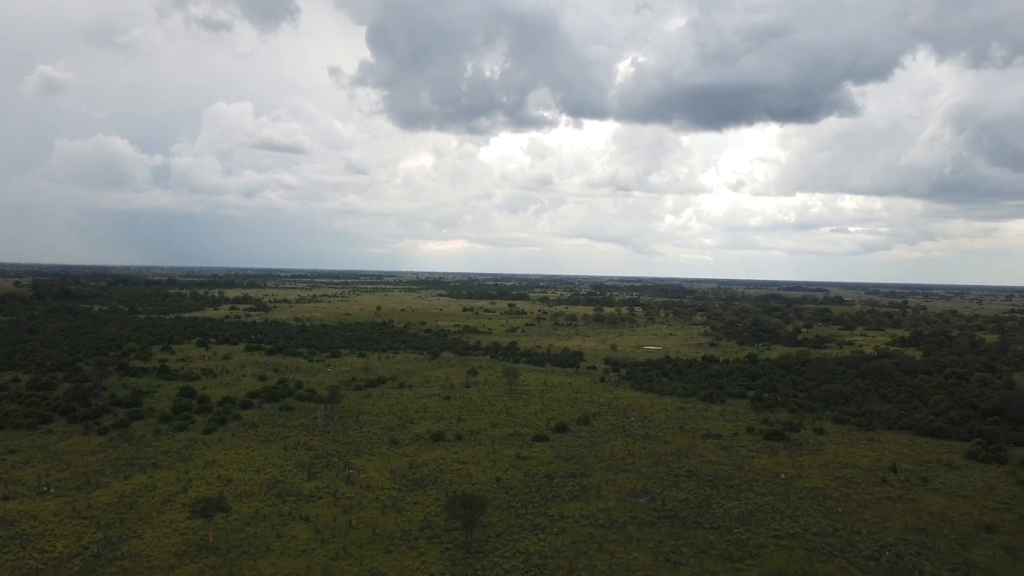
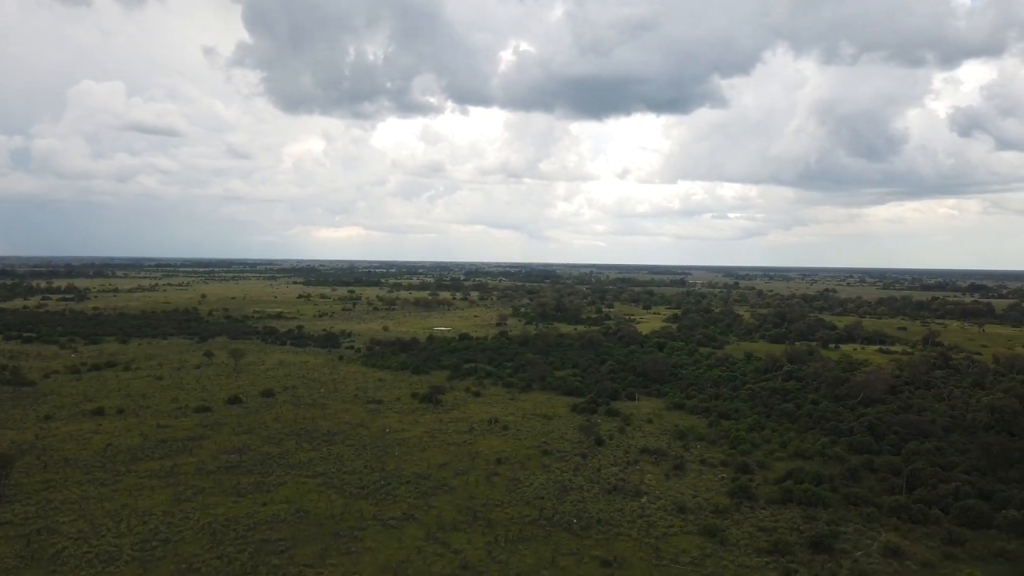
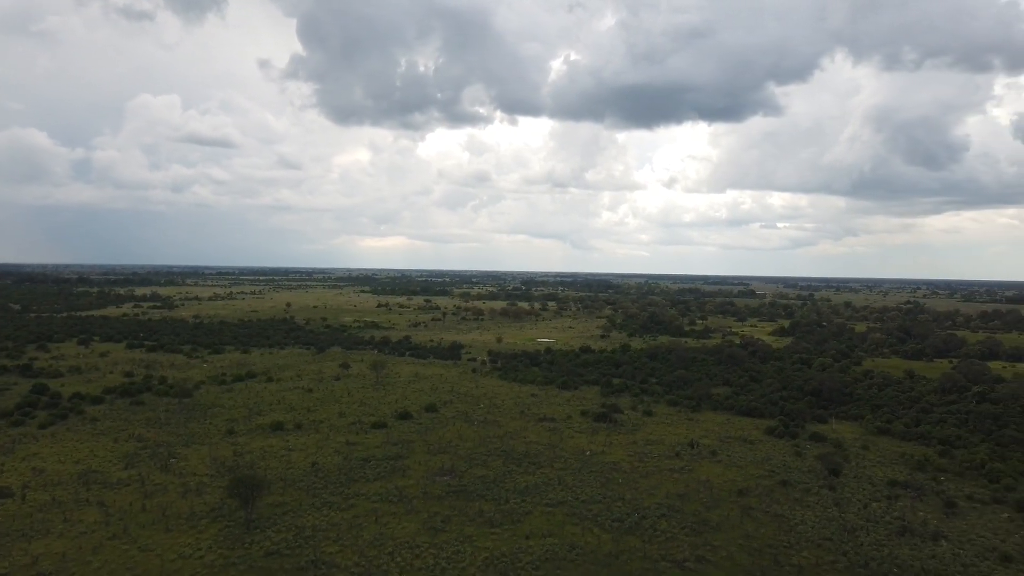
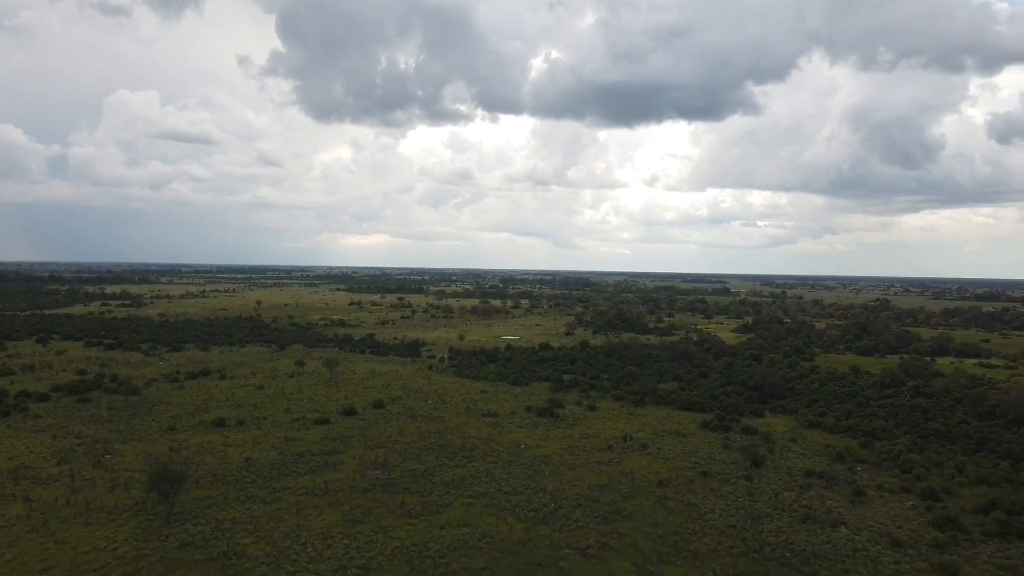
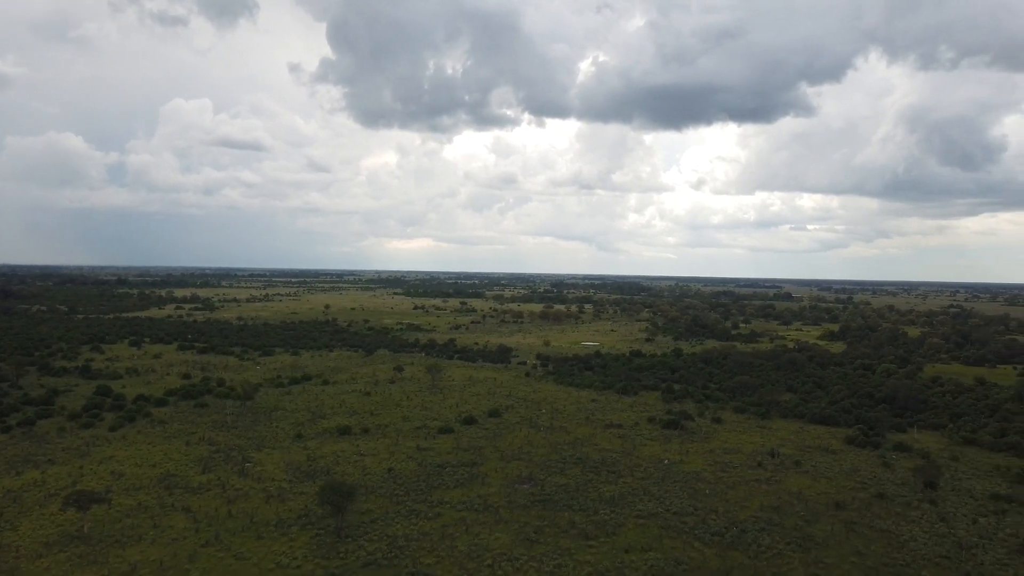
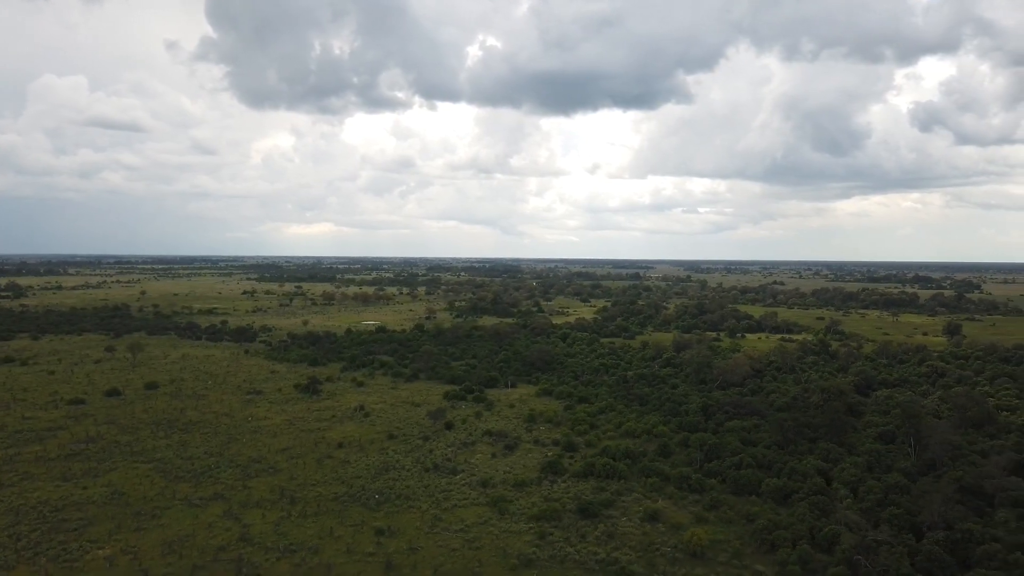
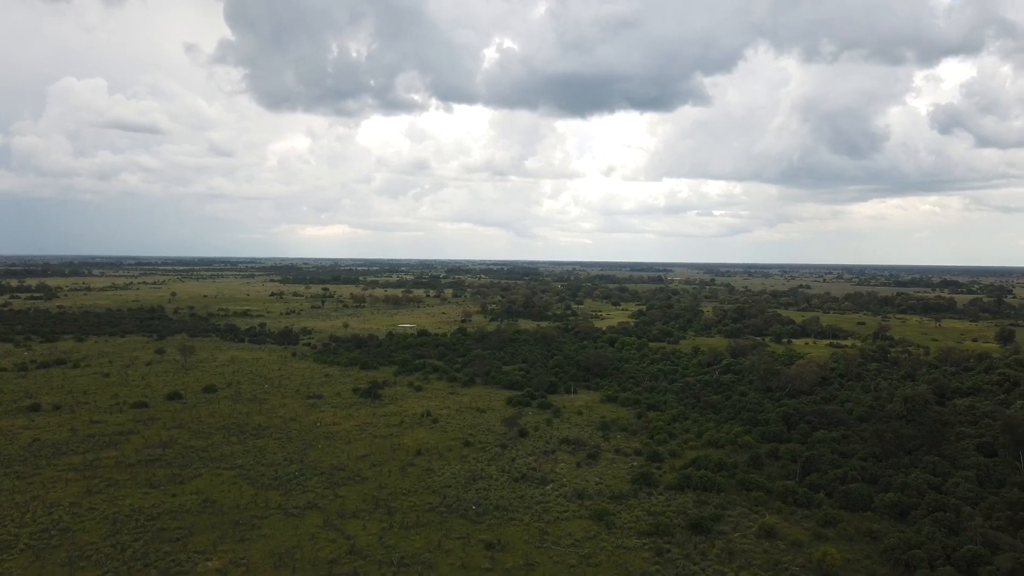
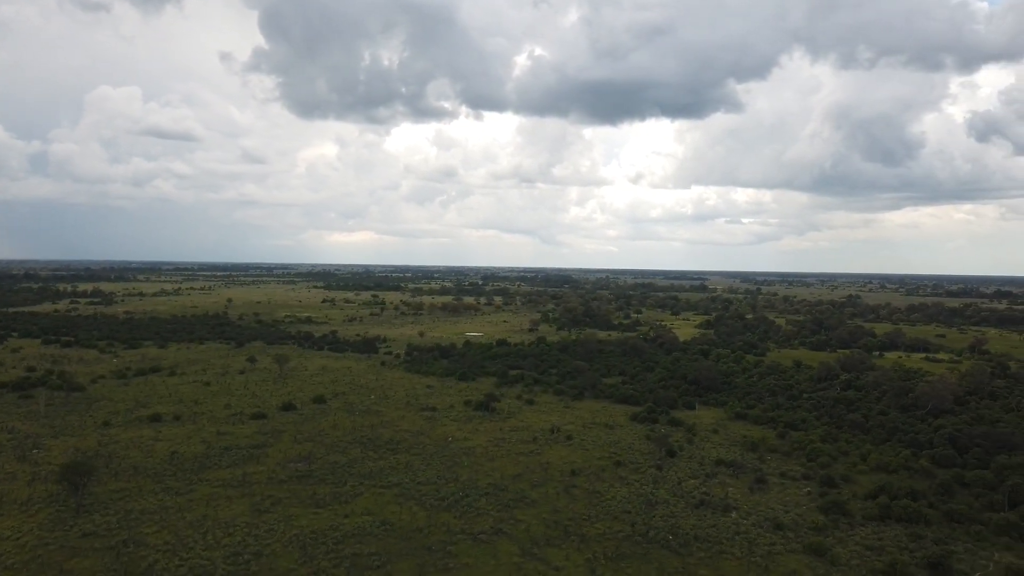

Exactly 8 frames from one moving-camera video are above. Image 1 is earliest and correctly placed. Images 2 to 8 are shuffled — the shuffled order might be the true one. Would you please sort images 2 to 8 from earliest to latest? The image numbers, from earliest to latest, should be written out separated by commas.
5, 3, 4, 8, 2, 7, 6
